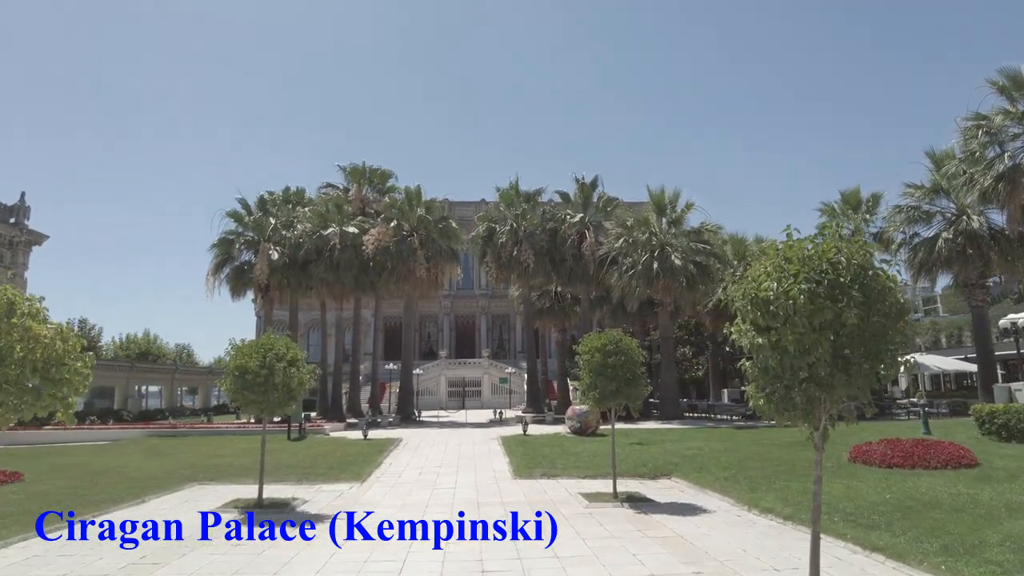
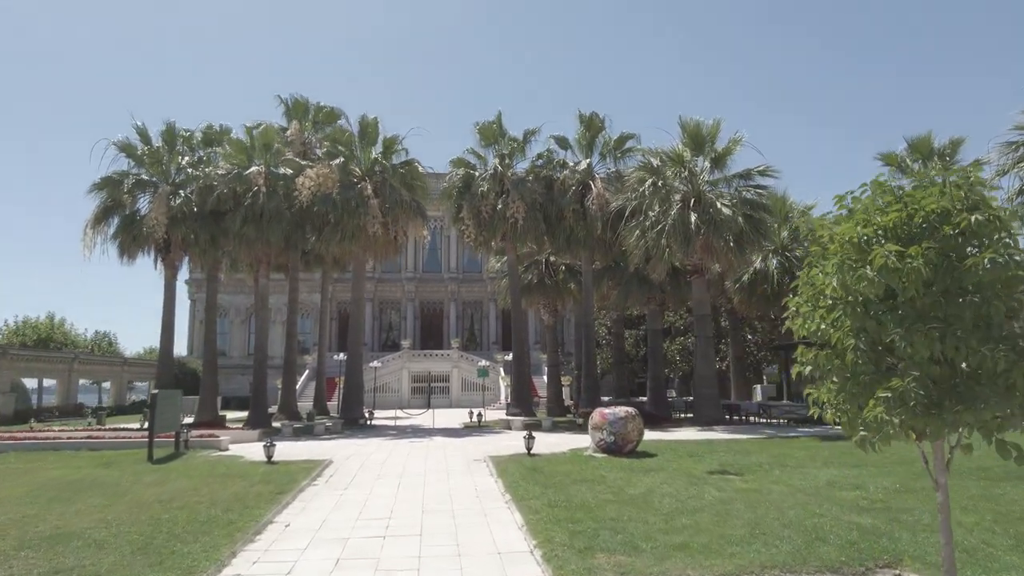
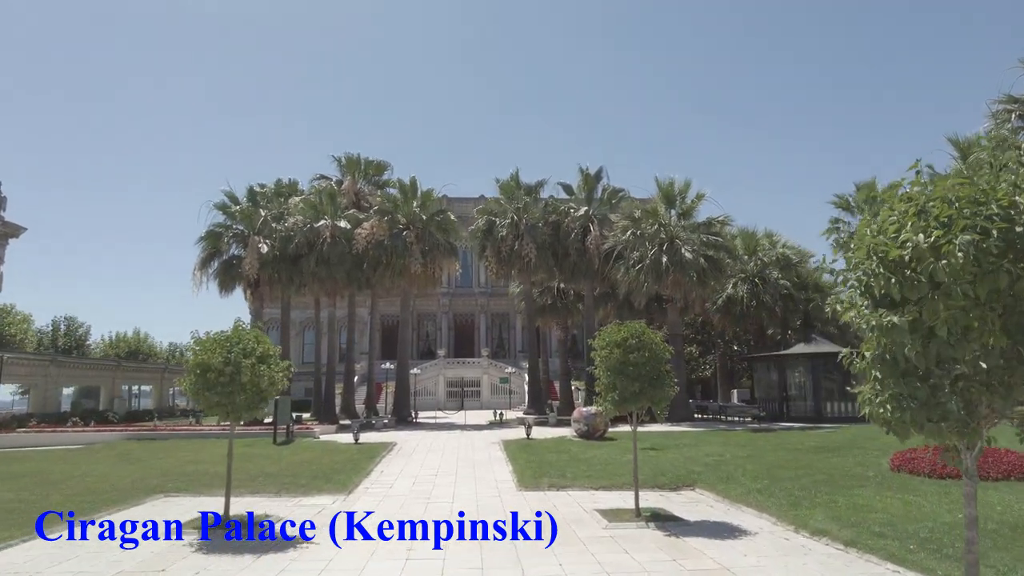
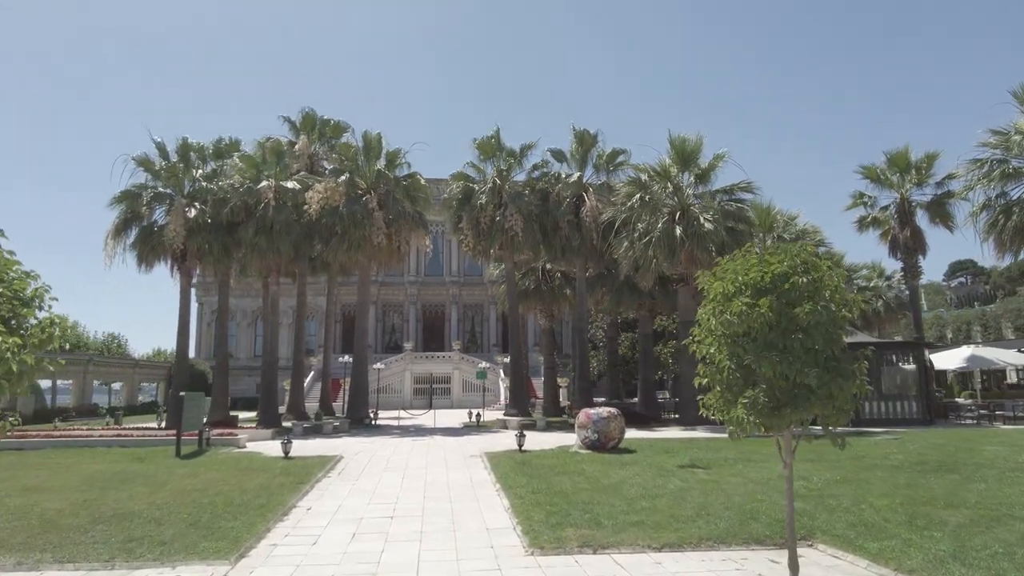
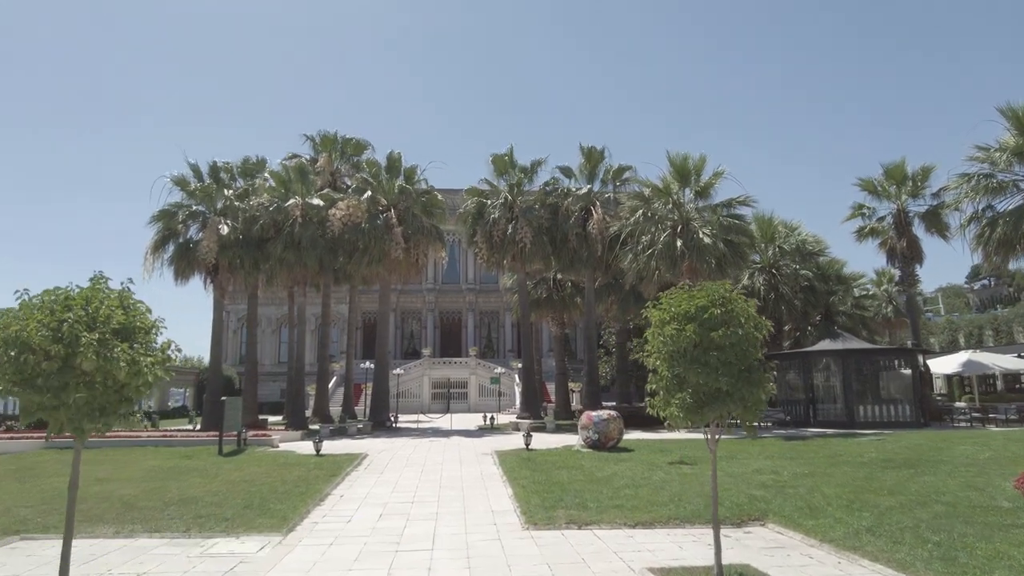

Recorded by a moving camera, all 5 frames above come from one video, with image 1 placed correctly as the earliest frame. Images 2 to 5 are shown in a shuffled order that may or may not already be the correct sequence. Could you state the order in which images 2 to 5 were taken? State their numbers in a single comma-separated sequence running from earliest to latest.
3, 5, 4, 2
